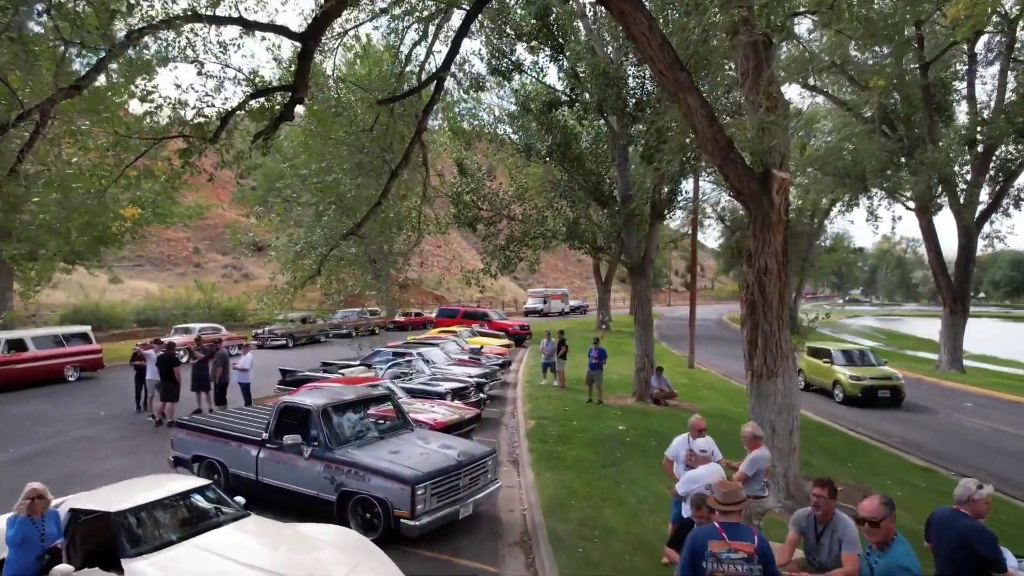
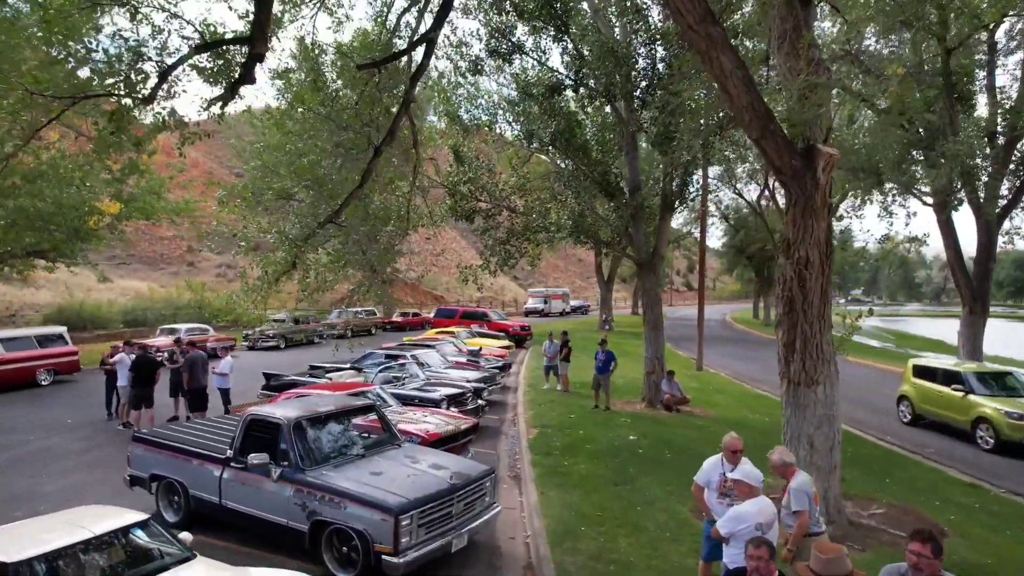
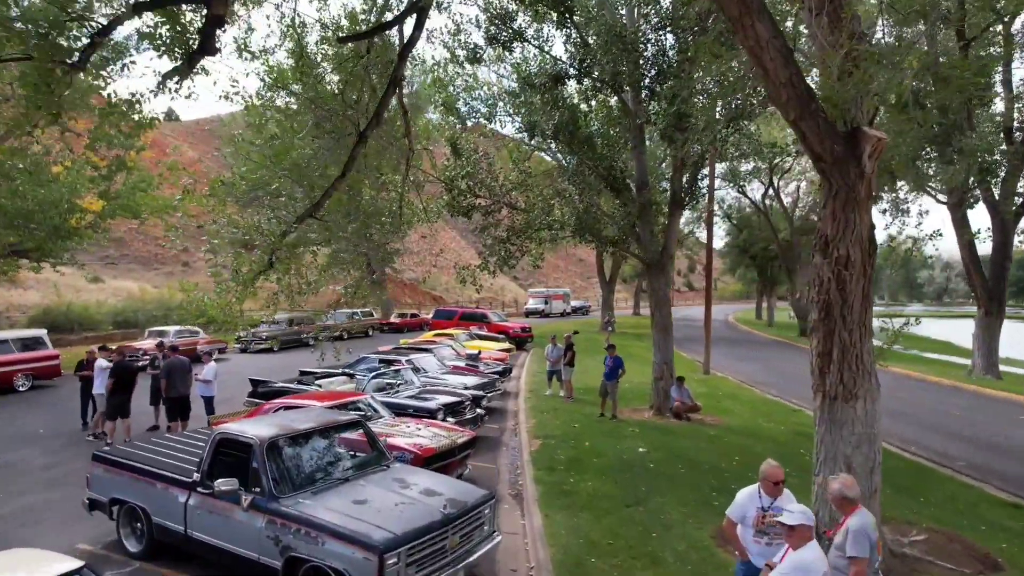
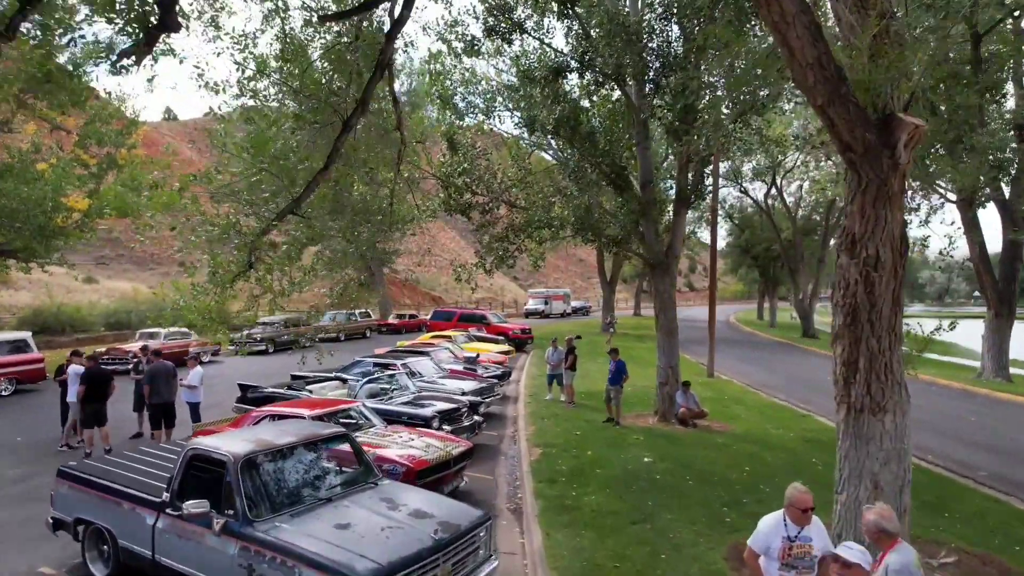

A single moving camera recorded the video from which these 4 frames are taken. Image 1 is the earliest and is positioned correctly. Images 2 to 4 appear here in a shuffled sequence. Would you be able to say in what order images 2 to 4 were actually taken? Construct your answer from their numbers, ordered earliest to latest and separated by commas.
2, 3, 4
